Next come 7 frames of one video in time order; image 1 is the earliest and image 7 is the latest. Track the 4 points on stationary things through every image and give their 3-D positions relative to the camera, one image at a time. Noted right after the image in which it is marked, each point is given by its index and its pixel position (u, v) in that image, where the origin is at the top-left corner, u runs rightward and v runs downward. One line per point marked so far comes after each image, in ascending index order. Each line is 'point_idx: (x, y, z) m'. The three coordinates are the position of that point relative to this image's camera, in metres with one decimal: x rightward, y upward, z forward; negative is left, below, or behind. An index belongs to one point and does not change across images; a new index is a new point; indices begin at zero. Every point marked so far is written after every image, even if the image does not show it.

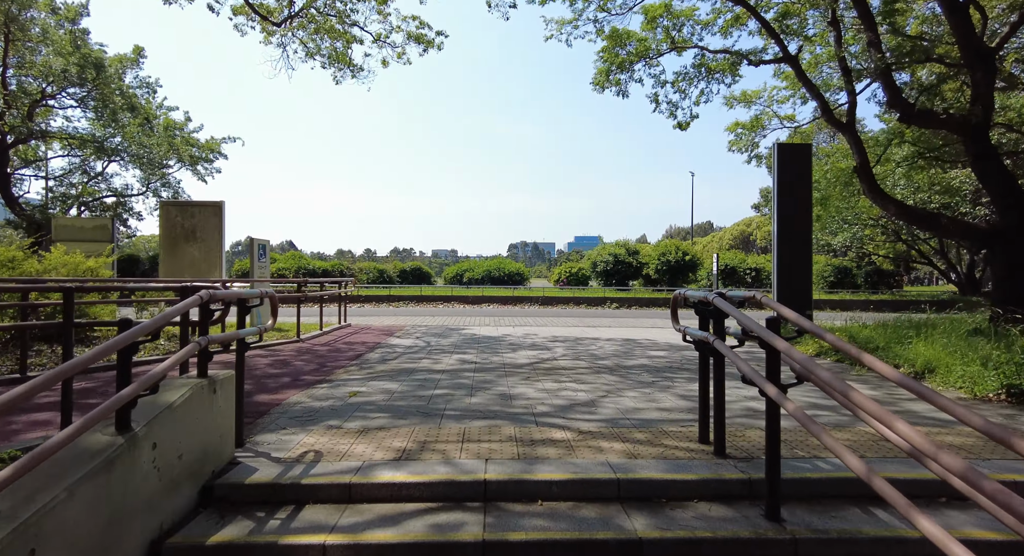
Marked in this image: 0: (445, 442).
0: (-0.4, -1.1, +3.5) m
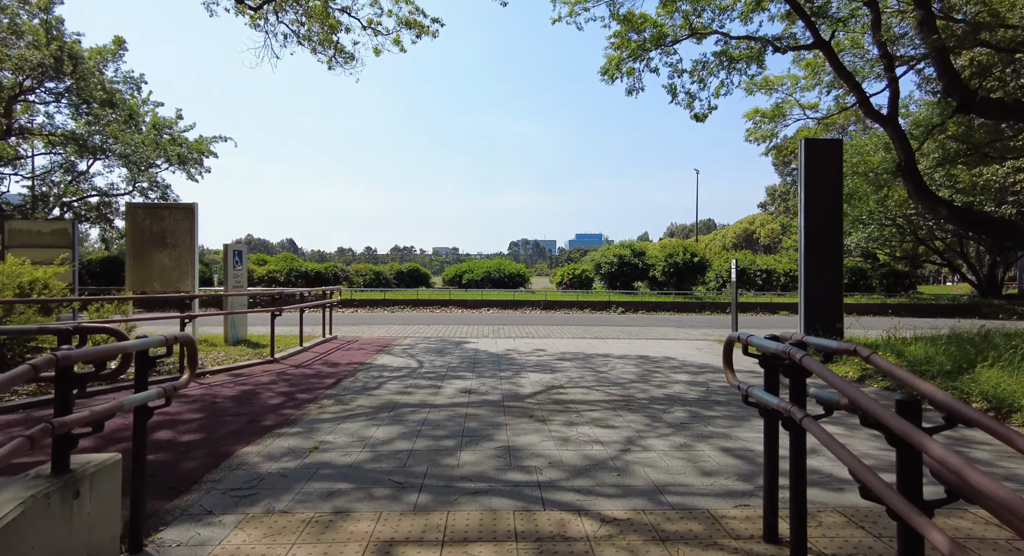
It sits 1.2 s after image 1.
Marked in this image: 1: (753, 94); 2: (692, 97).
0: (-0.4, -1.3, +2.6) m
1: (+5.4, +4.1, +11.8) m
2: (+4.0, +4.0, +11.6) m
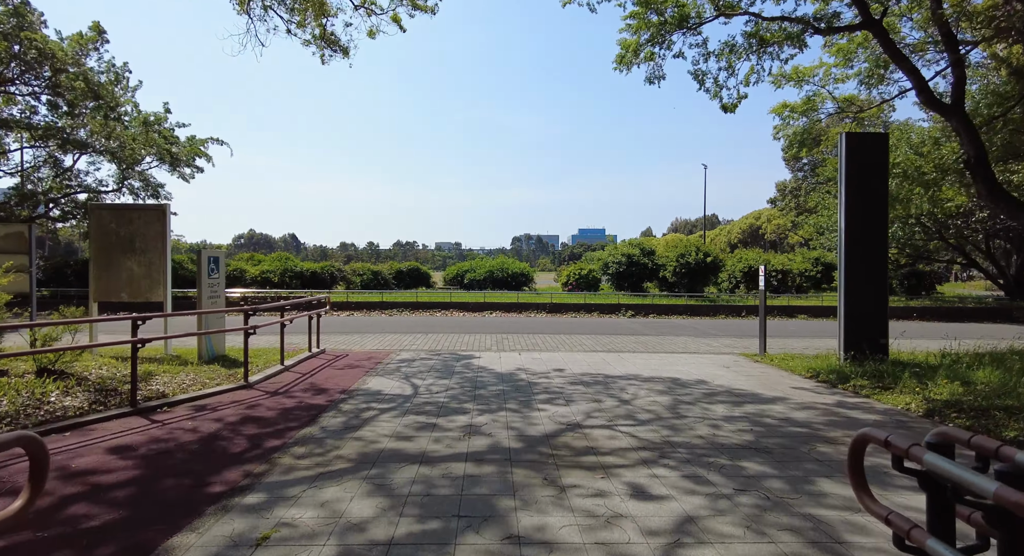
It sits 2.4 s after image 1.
0: (-0.4, -1.5, +1.6) m
1: (+5.6, +4.0, +10.7) m
2: (+4.1, +3.8, +10.5) m
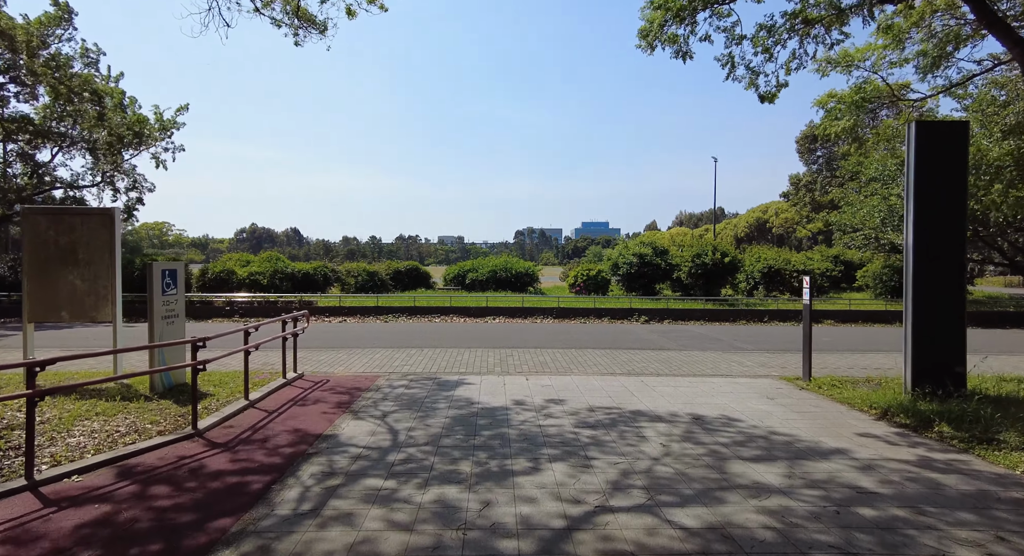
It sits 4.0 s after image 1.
0: (-0.3, -1.9, +0.3) m
1: (+5.7, +3.8, +9.3) m
2: (+4.2, +3.6, +9.1) m
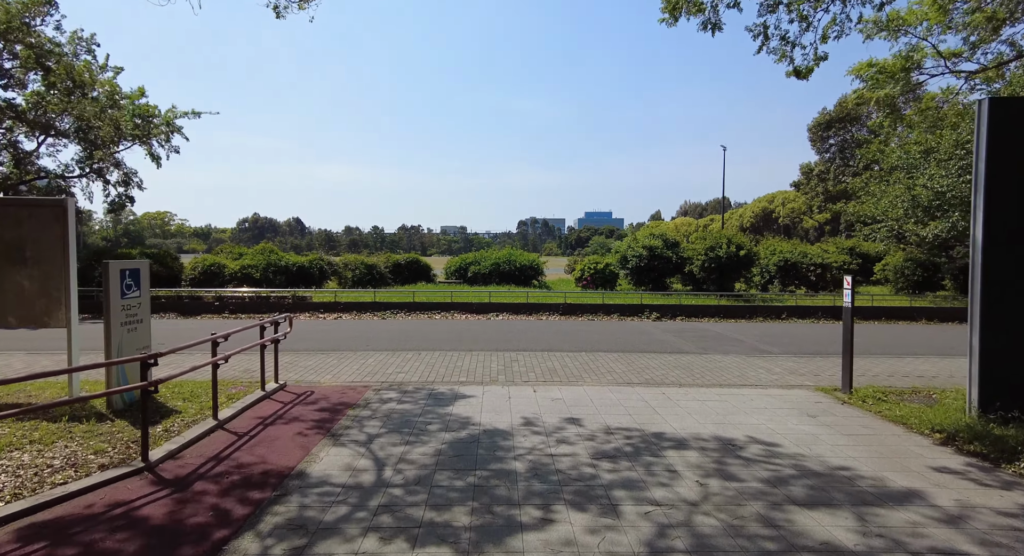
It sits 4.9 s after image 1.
0: (-0.3, -2.0, -0.6) m
1: (+5.8, +3.8, +8.3) m
2: (+4.3, +3.6, +8.1) m
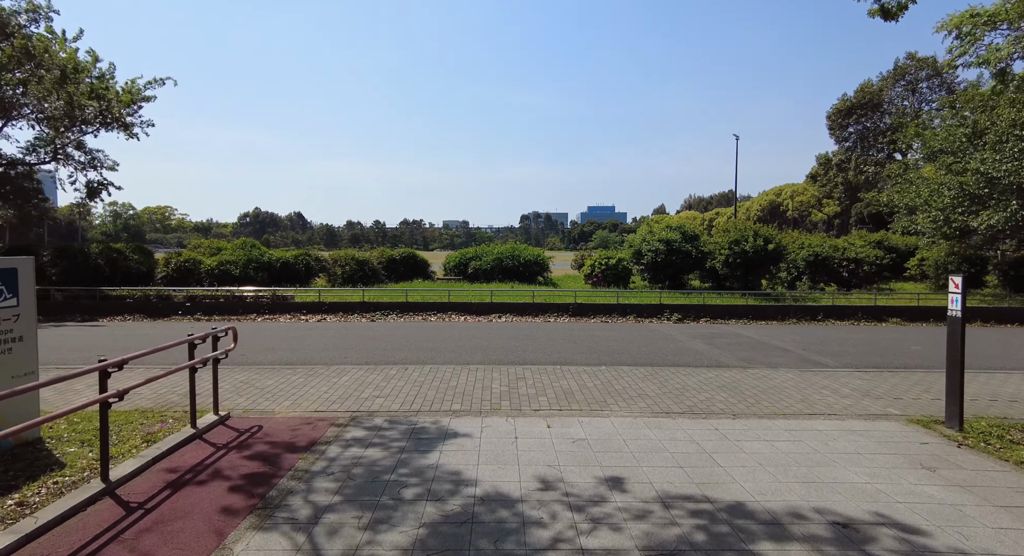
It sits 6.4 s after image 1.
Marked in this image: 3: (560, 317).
0: (-0.2, -2.1, -2.4) m
1: (+5.8, +3.8, +6.4) m
2: (+4.4, +3.6, +6.2) m
3: (+1.4, -1.1, +15.5) m
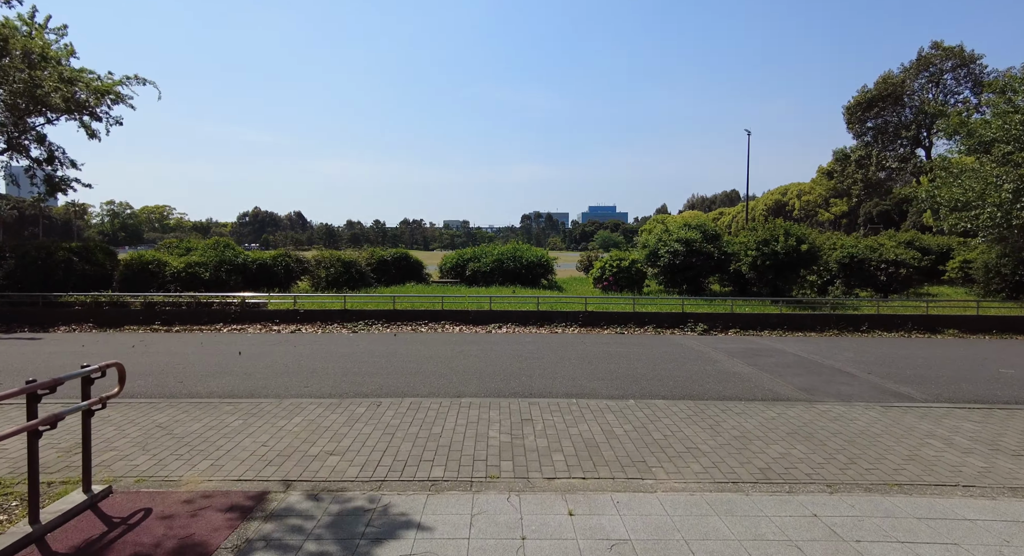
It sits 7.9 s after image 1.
0: (-0.2, -2.2, -4.3) m
1: (+5.9, +3.7, +4.5) m
2: (+4.4, +3.5, +4.3) m
3: (+1.5, -1.3, +13.6) m
